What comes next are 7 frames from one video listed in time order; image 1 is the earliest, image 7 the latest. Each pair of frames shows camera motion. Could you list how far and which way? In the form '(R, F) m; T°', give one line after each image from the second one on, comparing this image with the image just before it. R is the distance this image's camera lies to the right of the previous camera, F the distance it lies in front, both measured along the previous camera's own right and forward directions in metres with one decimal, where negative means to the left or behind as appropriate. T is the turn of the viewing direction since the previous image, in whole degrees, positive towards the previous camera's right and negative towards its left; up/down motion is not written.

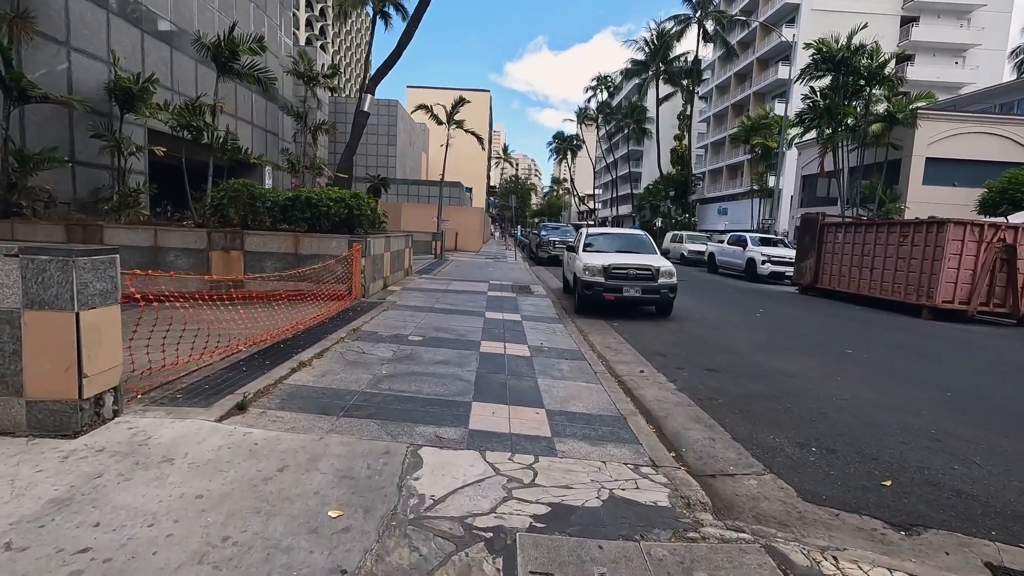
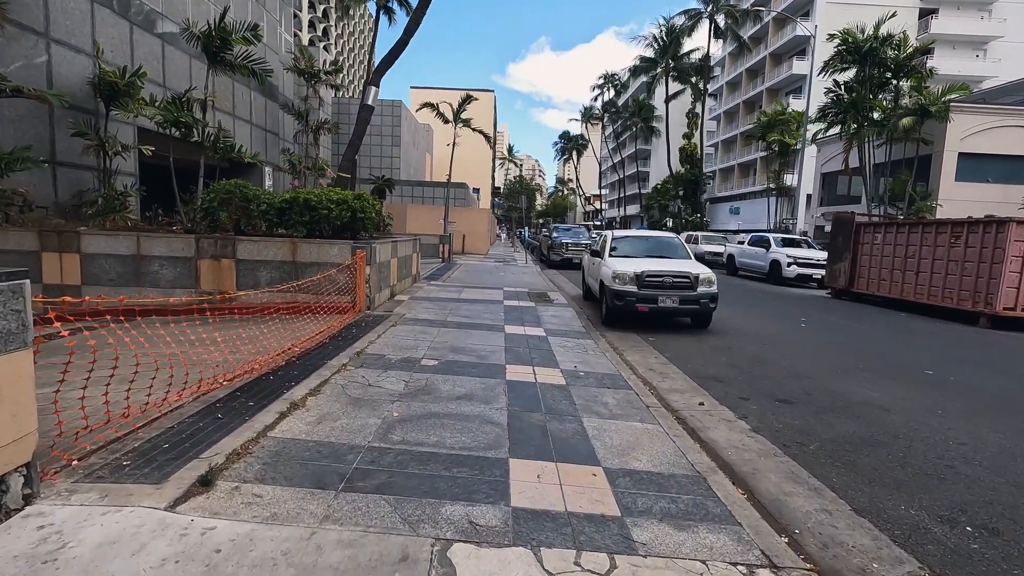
(-0.3, +1.1) m; 0°
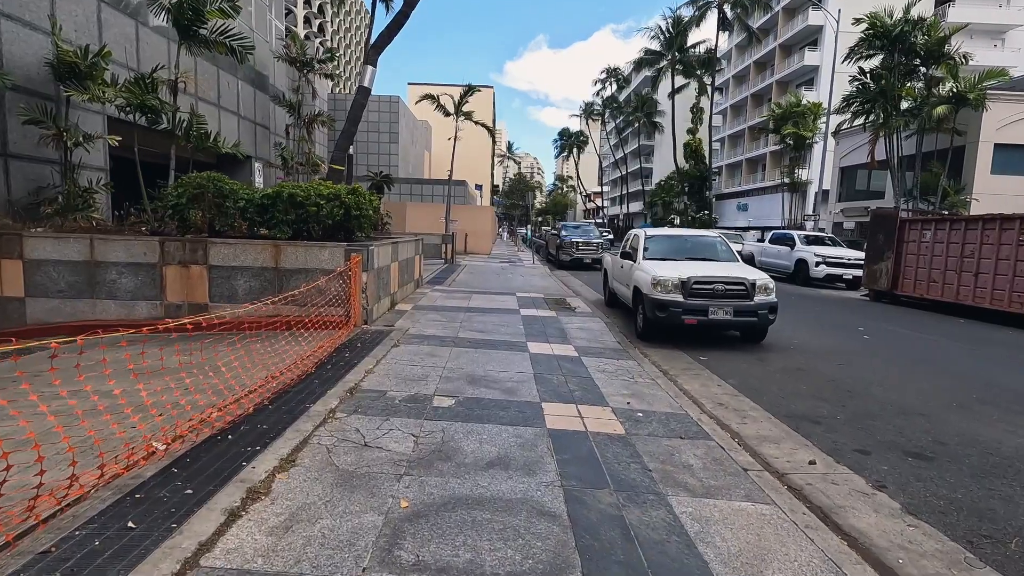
(-0.4, +1.5) m; 0°
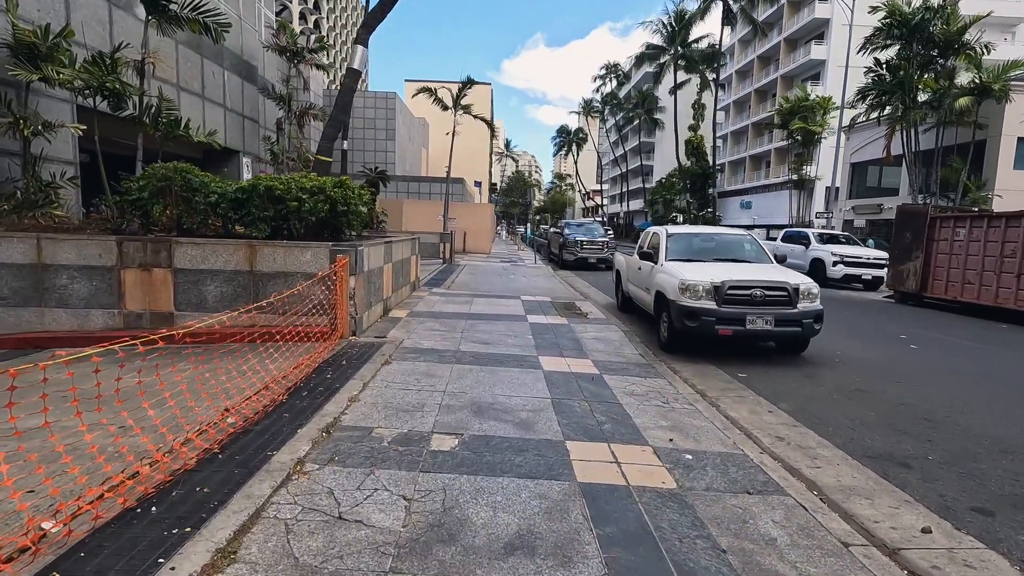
(-0.2, +1.0) m; 0°
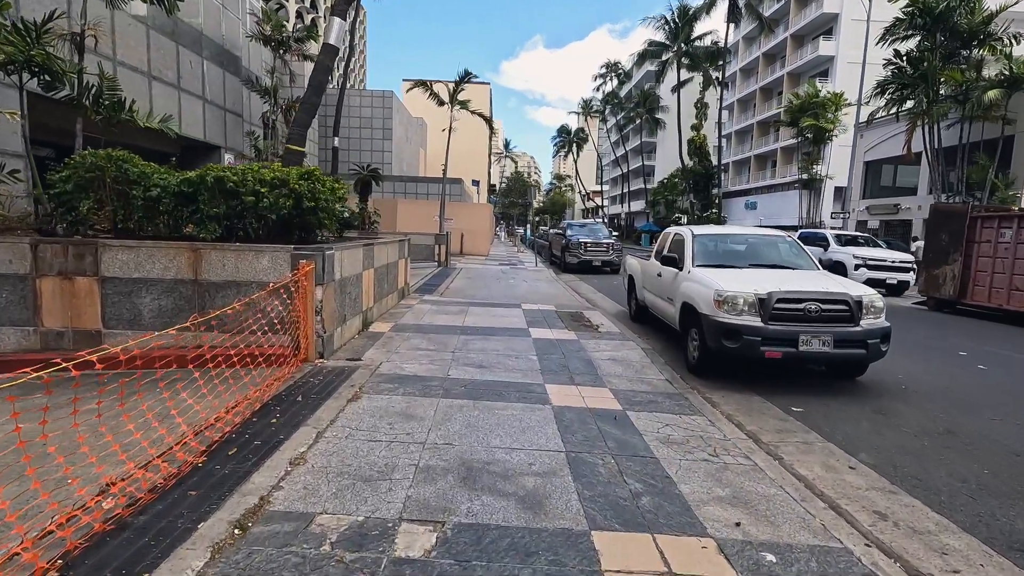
(0.0, +1.3) m; 0°
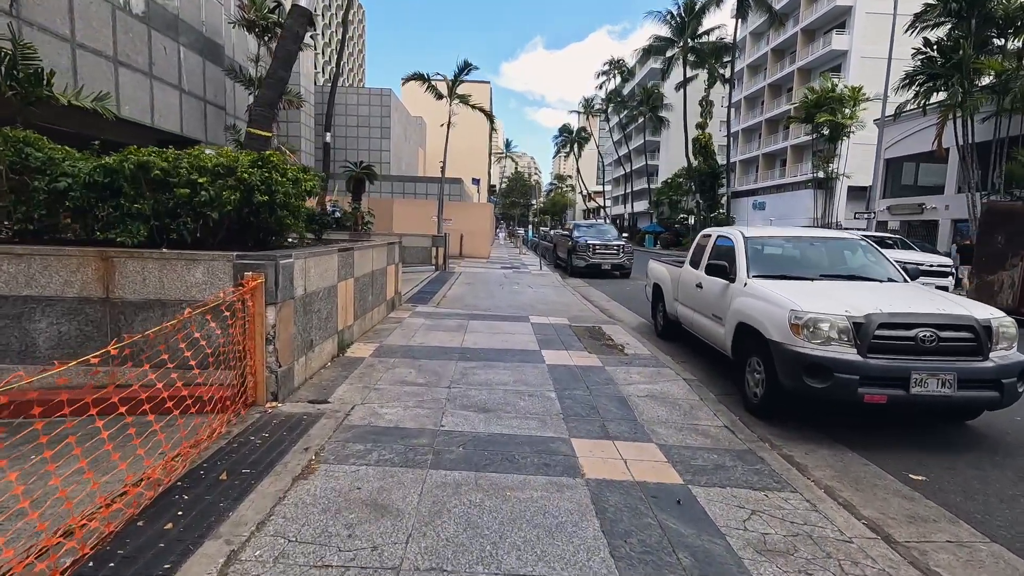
(-0.1, +1.5) m; 0°
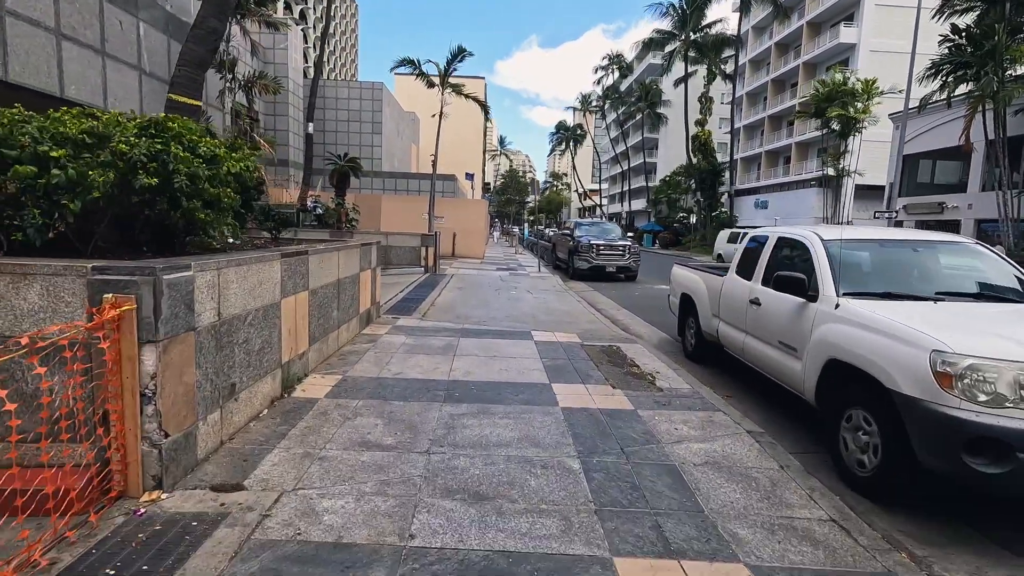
(-0.1, +1.6) m; +1°
